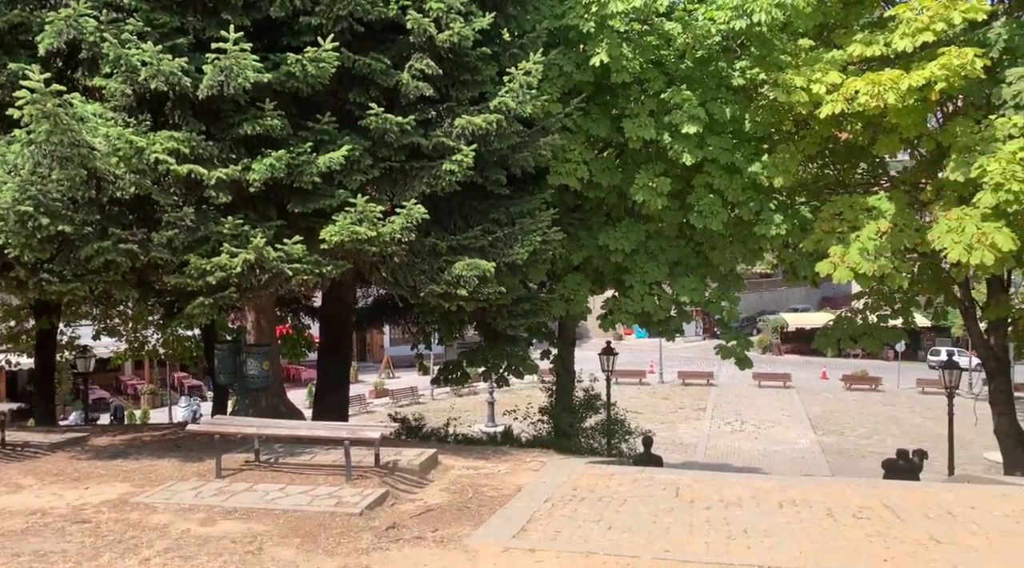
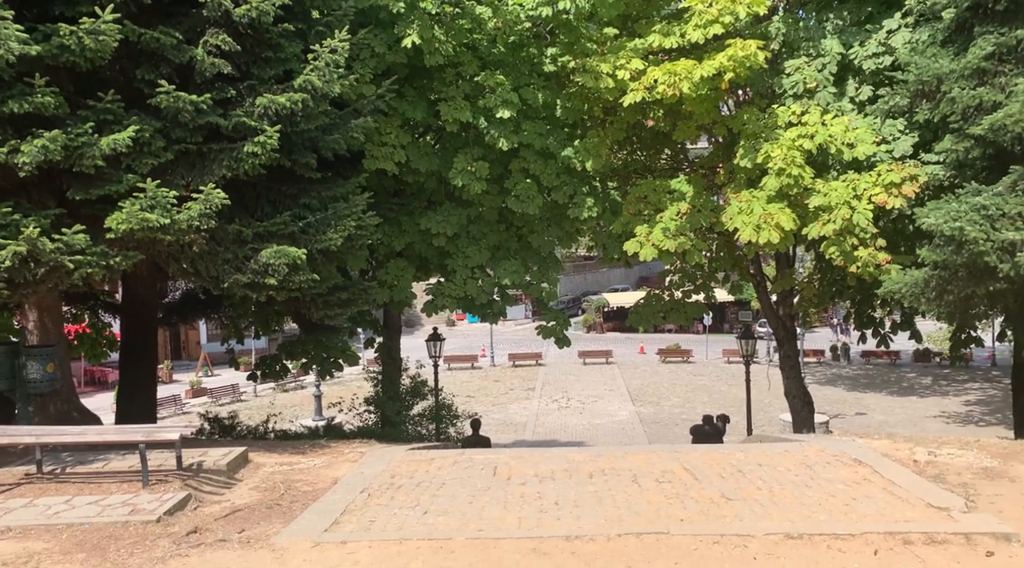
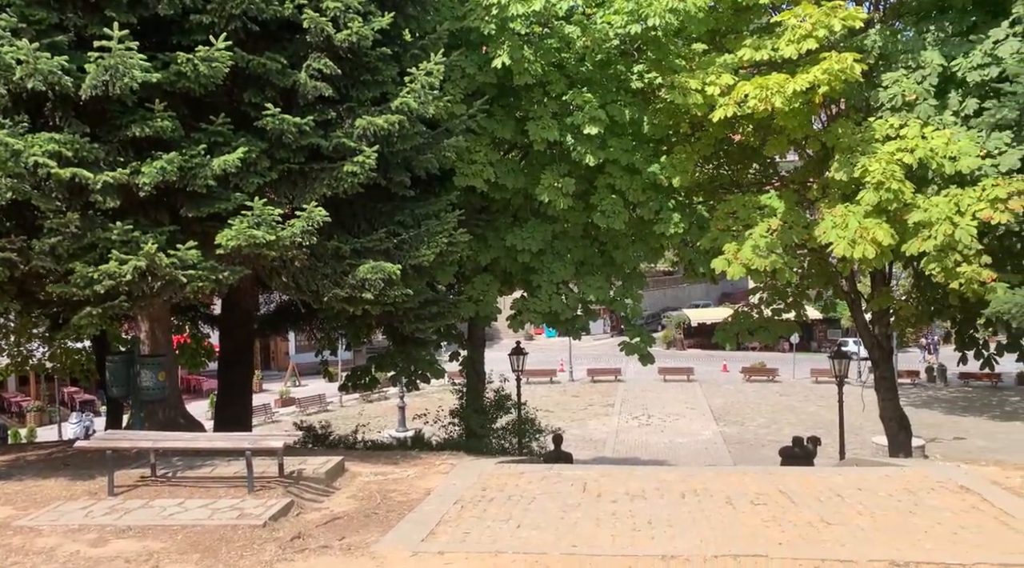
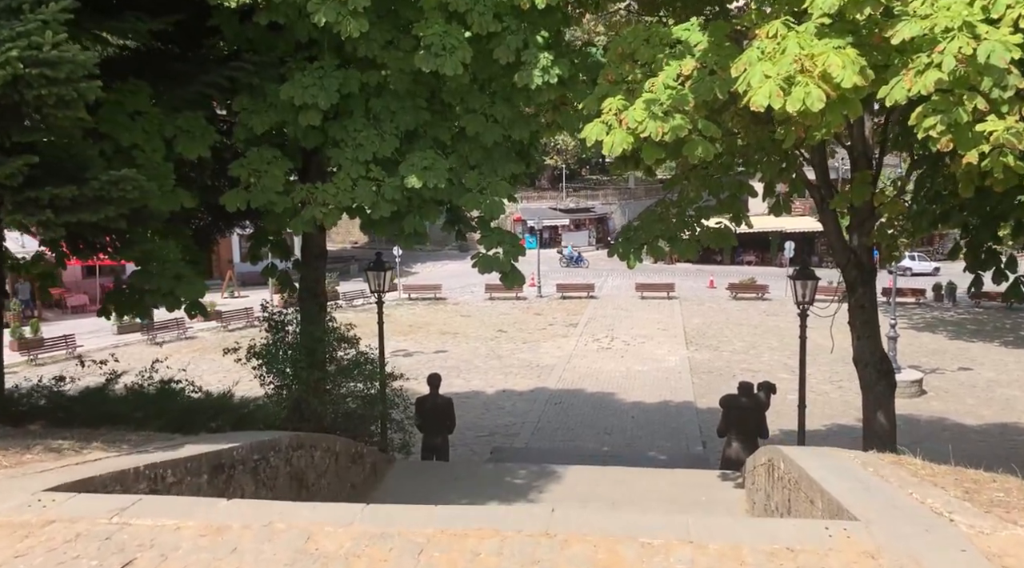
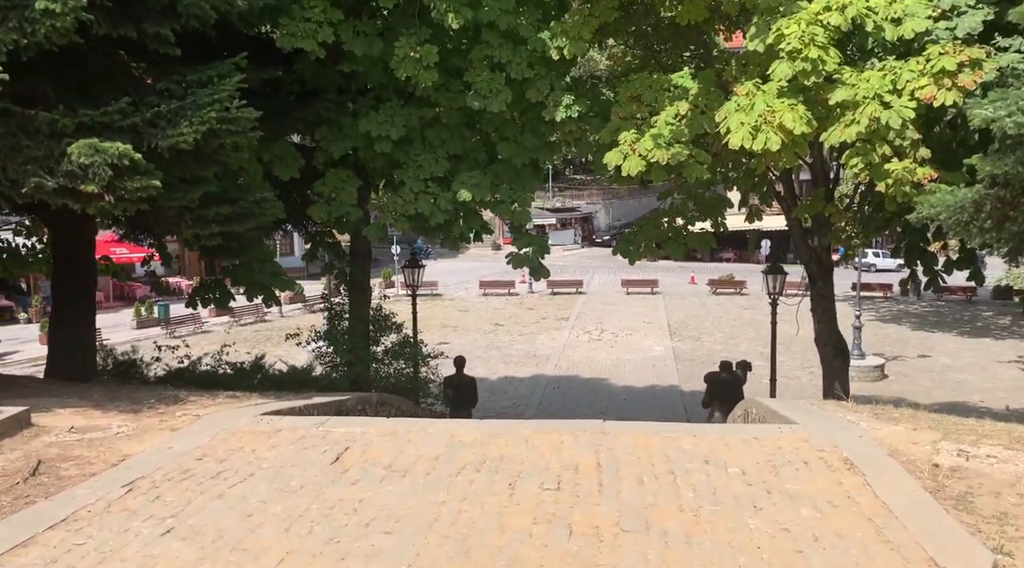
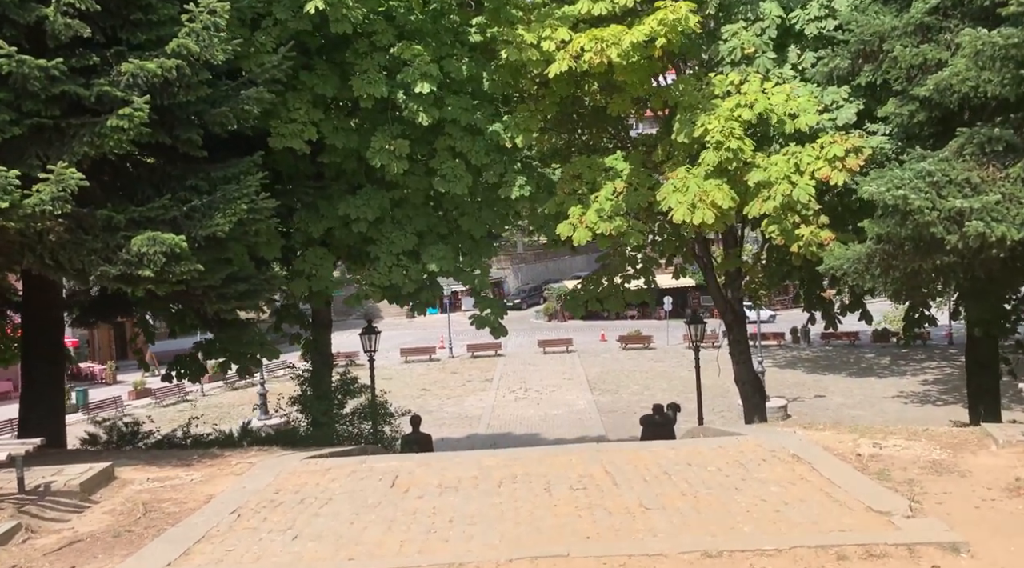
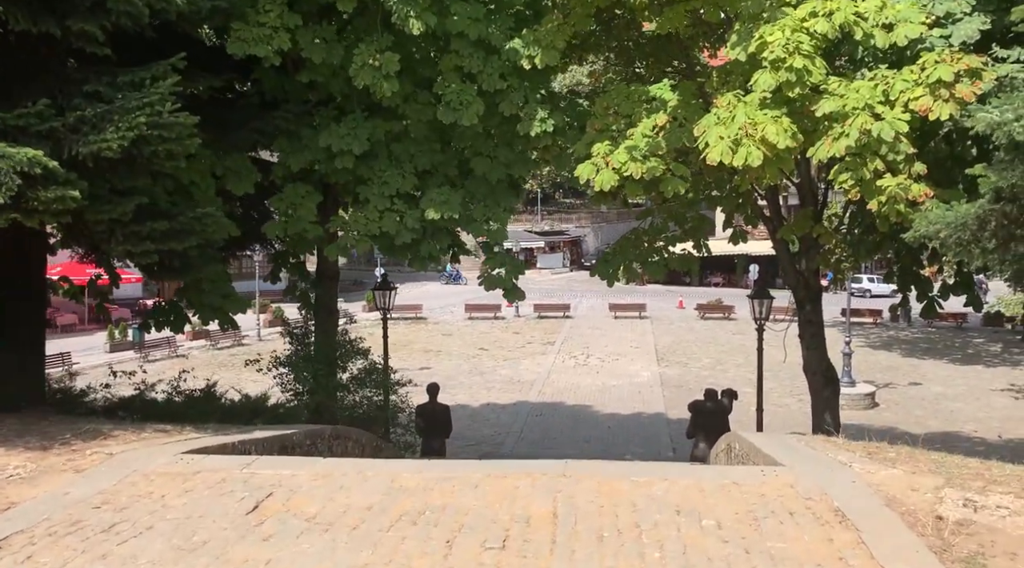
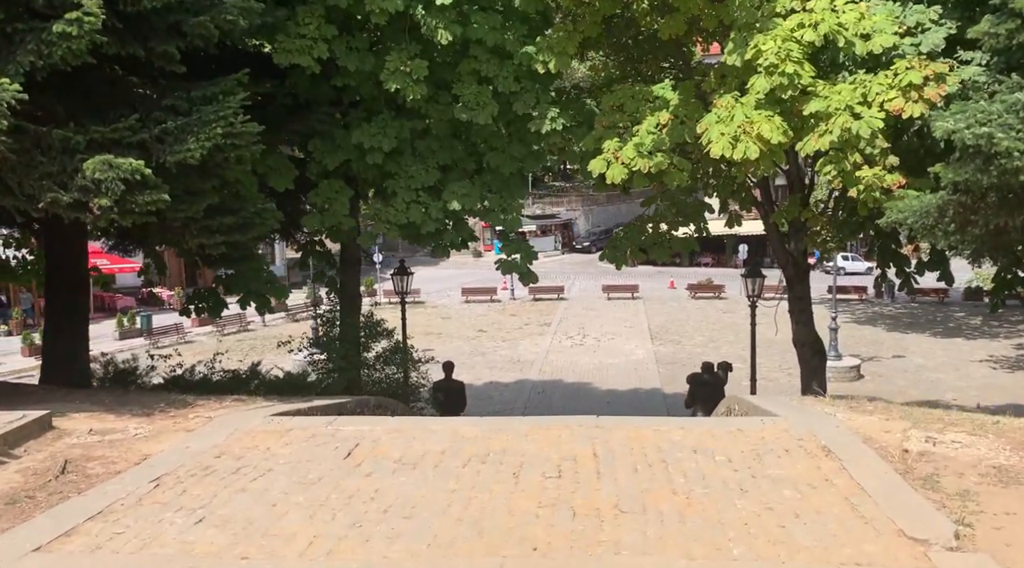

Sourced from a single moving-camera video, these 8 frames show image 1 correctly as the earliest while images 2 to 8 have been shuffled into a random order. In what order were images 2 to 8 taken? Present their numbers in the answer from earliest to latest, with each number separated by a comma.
3, 2, 6, 8, 5, 7, 4
